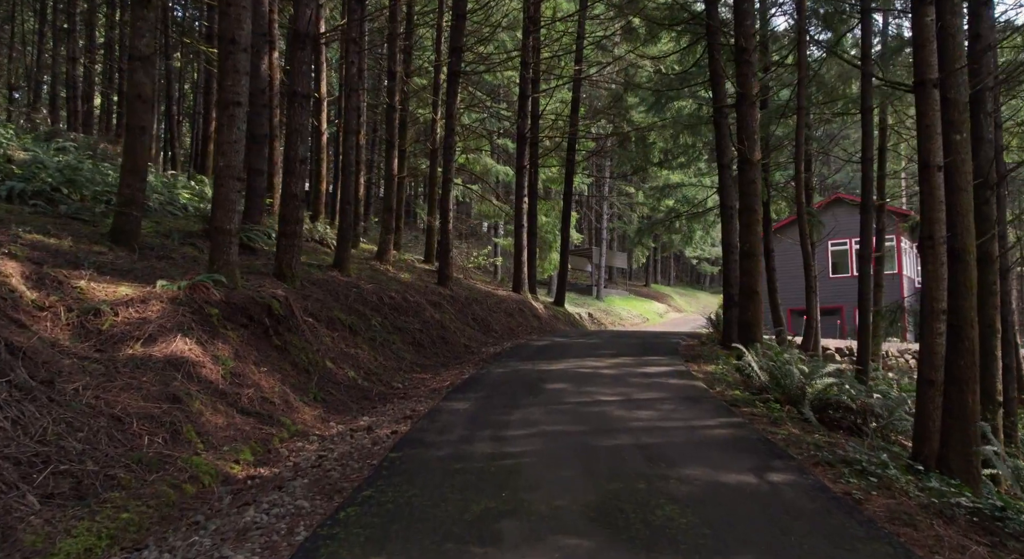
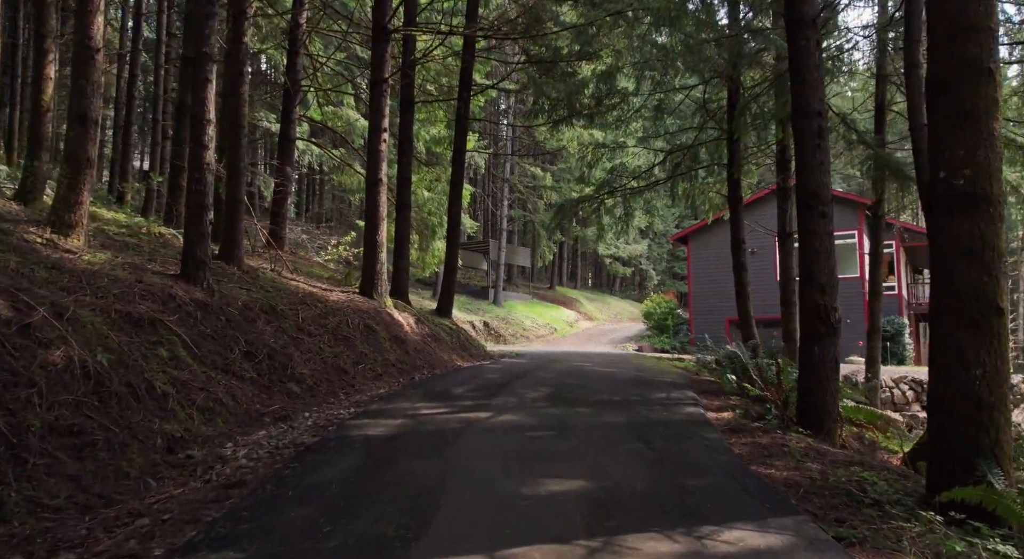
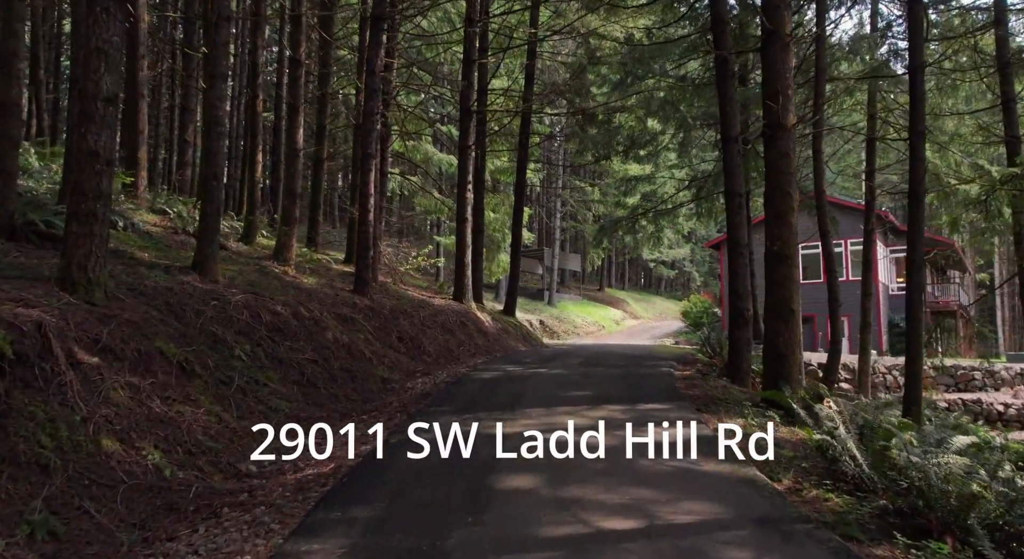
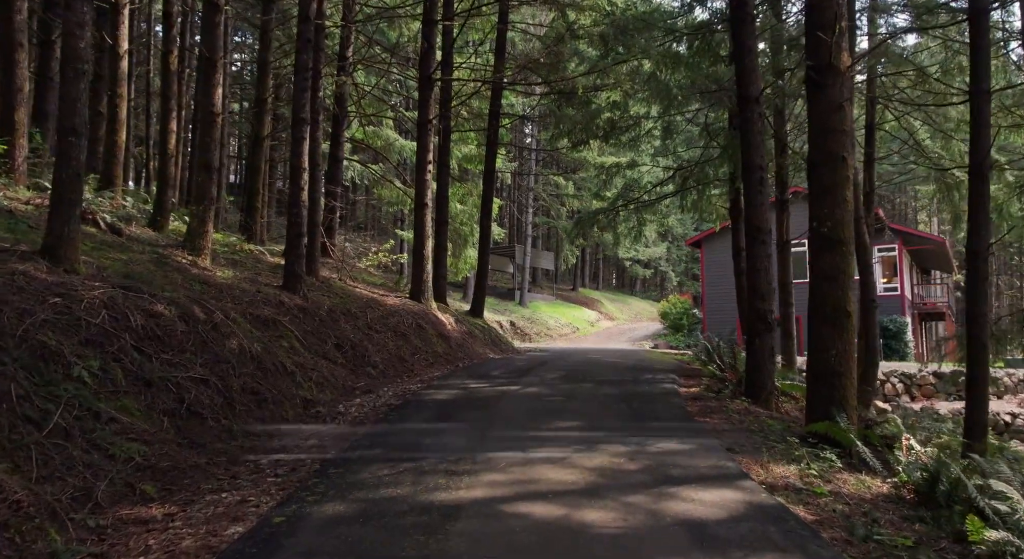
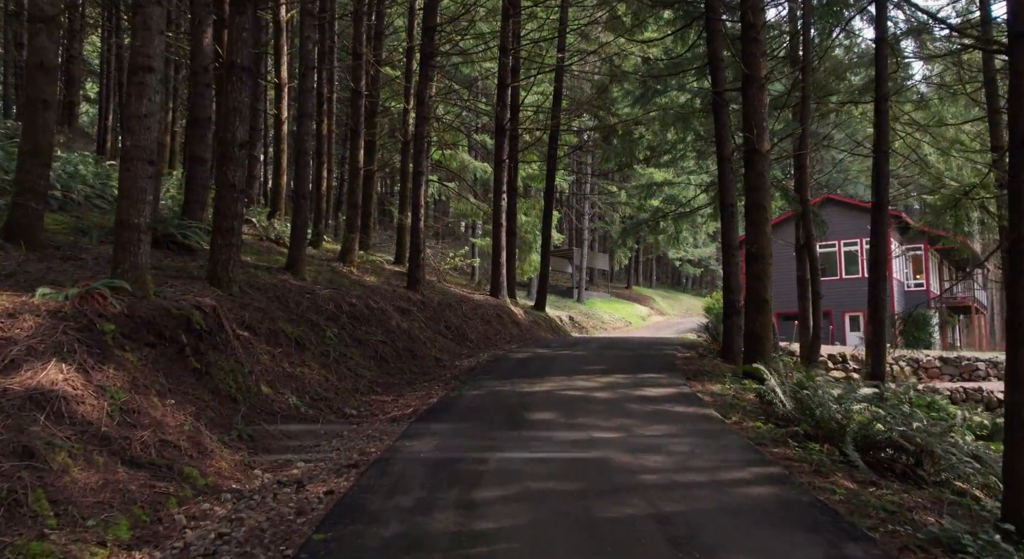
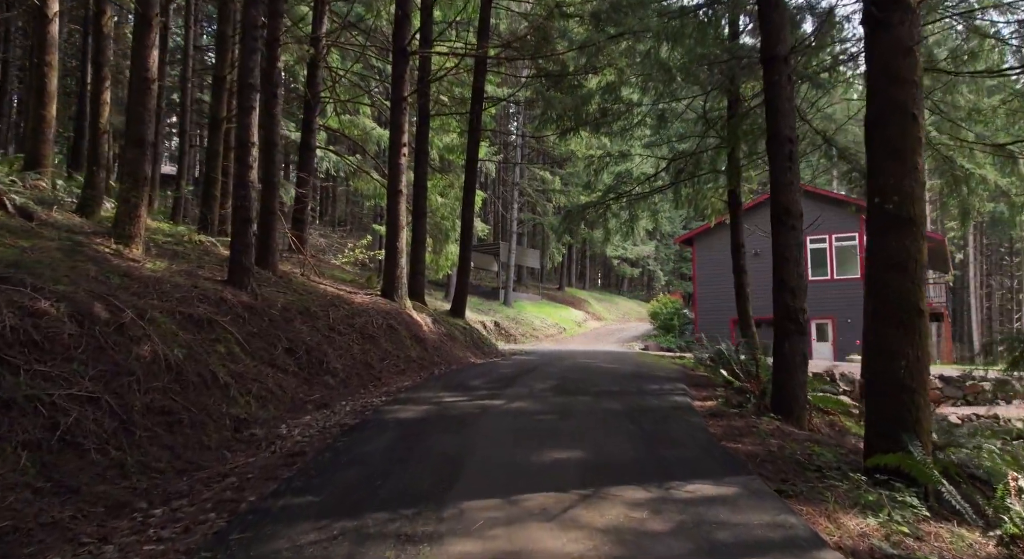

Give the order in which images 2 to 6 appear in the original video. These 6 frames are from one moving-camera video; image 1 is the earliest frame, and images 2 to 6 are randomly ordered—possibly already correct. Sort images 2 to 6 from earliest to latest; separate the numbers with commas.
5, 3, 4, 6, 2
